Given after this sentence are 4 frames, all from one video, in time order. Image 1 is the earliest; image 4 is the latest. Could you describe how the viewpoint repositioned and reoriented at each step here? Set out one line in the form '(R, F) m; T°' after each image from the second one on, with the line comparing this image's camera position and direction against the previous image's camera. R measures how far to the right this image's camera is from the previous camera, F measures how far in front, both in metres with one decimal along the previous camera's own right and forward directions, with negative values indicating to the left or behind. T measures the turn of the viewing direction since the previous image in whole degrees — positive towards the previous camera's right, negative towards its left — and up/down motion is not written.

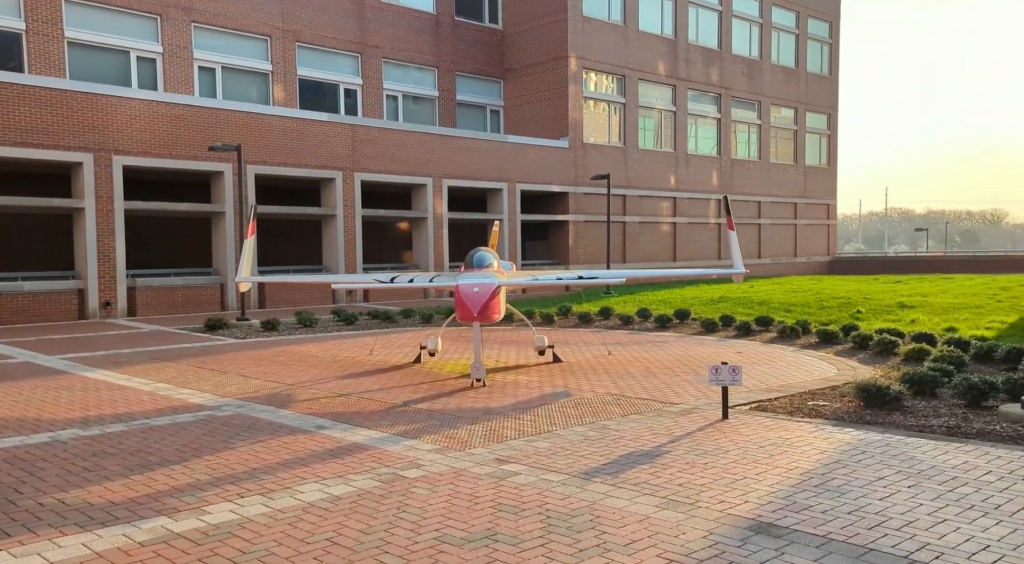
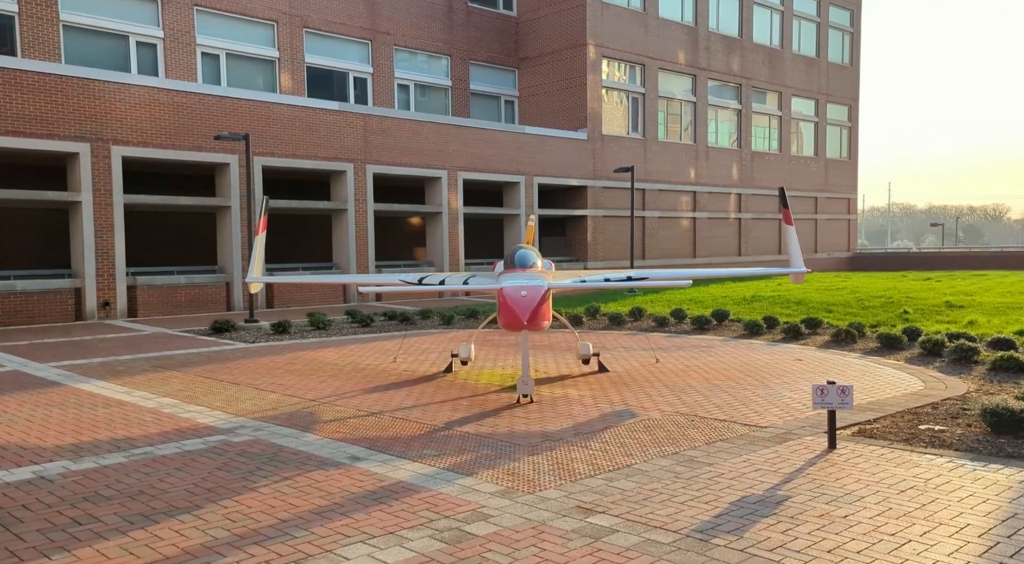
(-0.6, +1.4) m; 0°
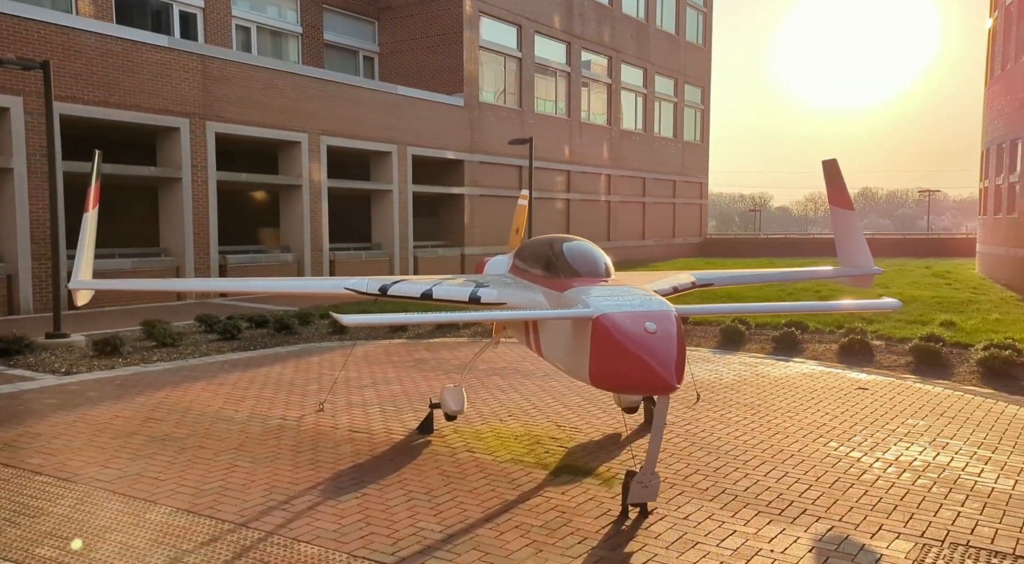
(-2.0, +4.9) m; +13°
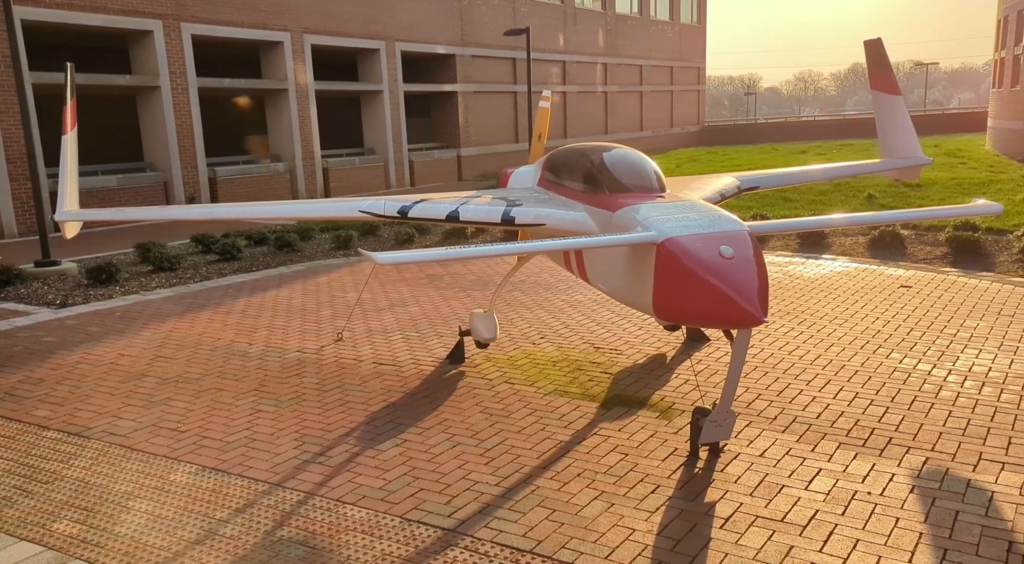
(-0.4, +0.7) m; 0°
